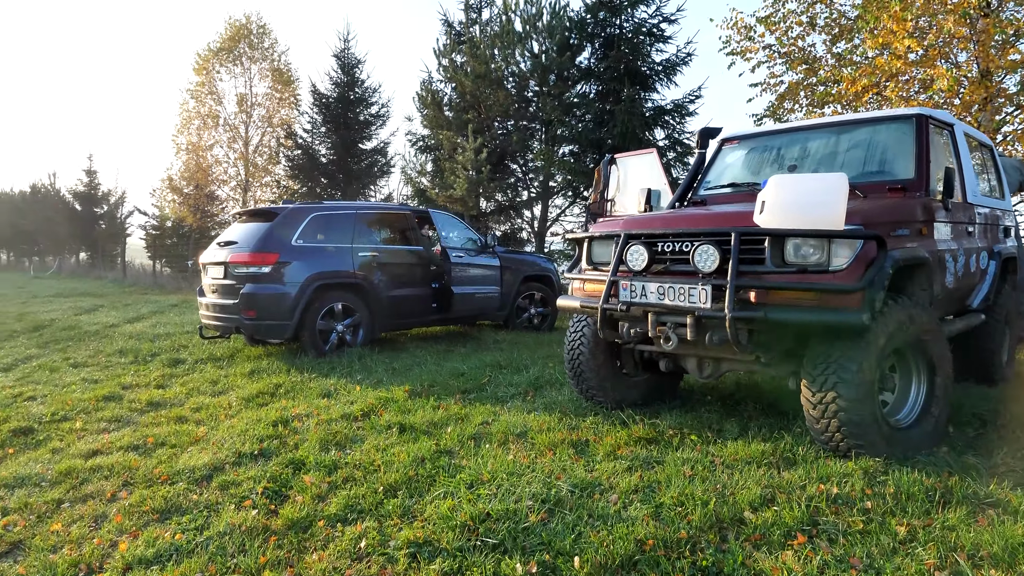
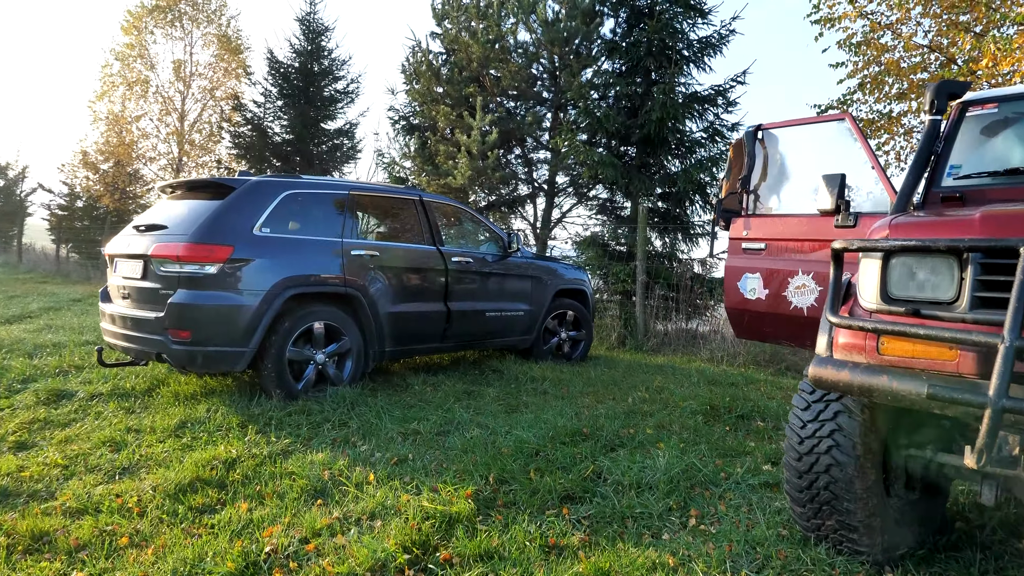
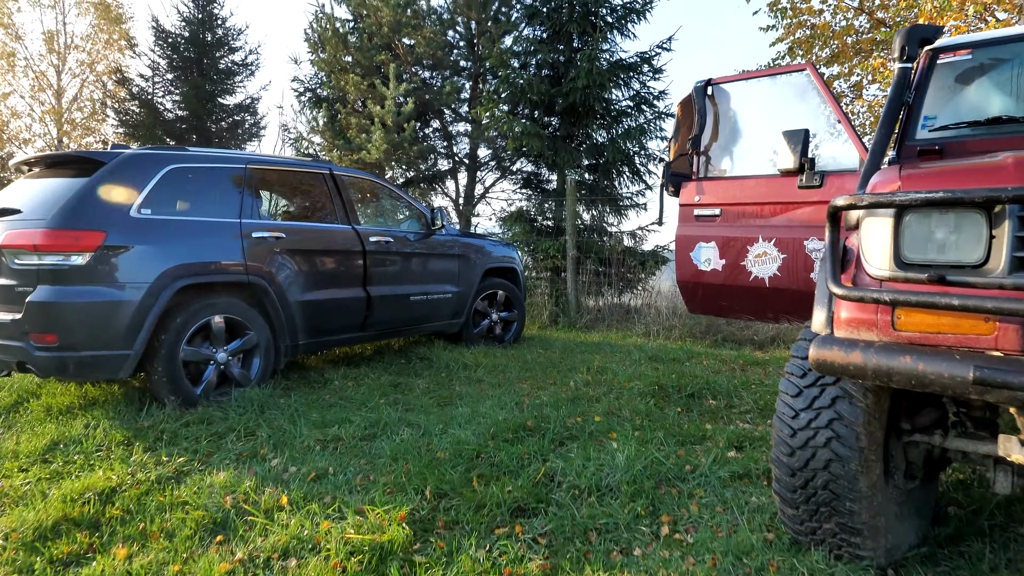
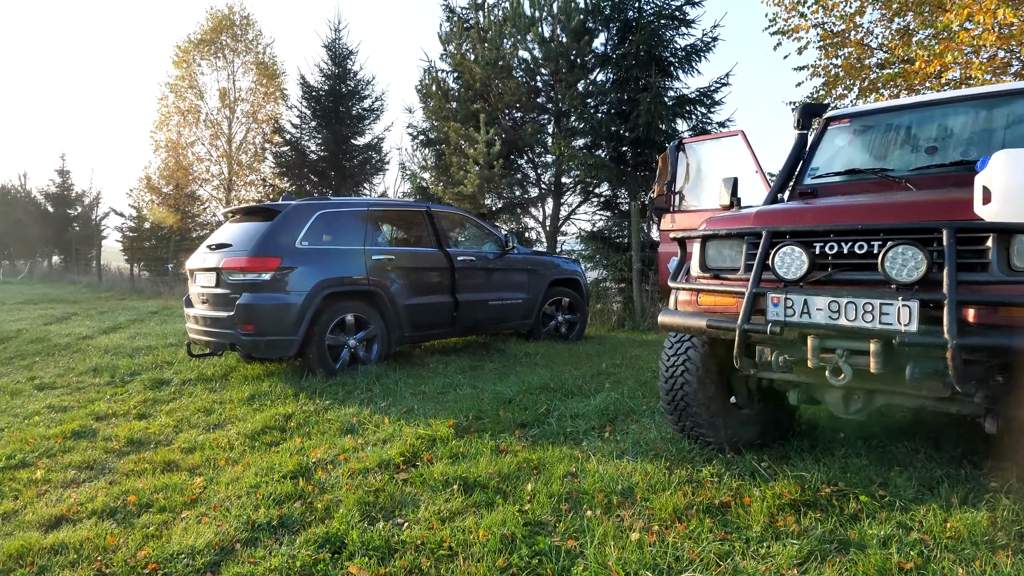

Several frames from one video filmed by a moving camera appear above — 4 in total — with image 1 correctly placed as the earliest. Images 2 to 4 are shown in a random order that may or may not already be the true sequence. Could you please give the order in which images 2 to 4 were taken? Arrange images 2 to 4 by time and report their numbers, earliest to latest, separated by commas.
4, 2, 3
